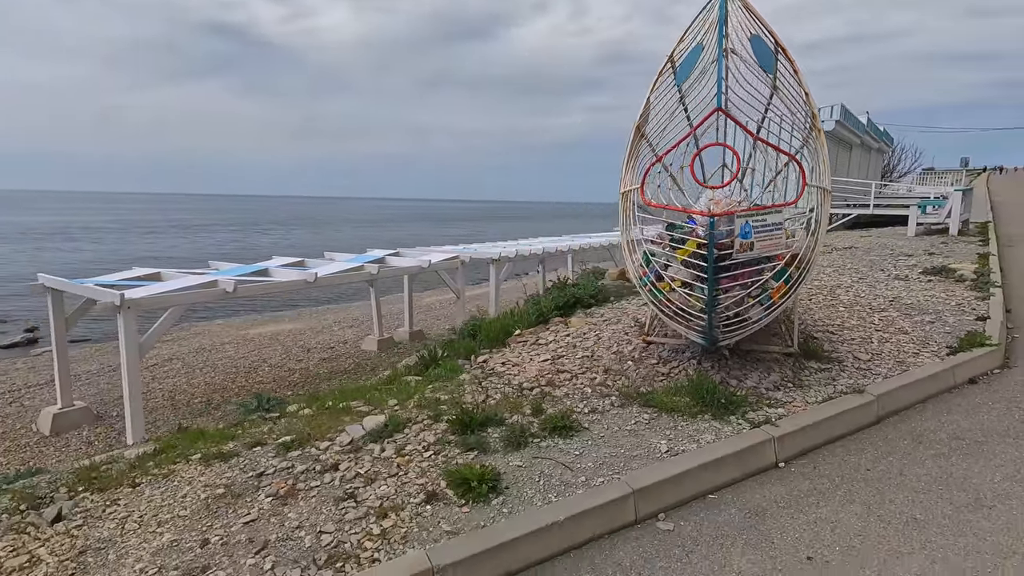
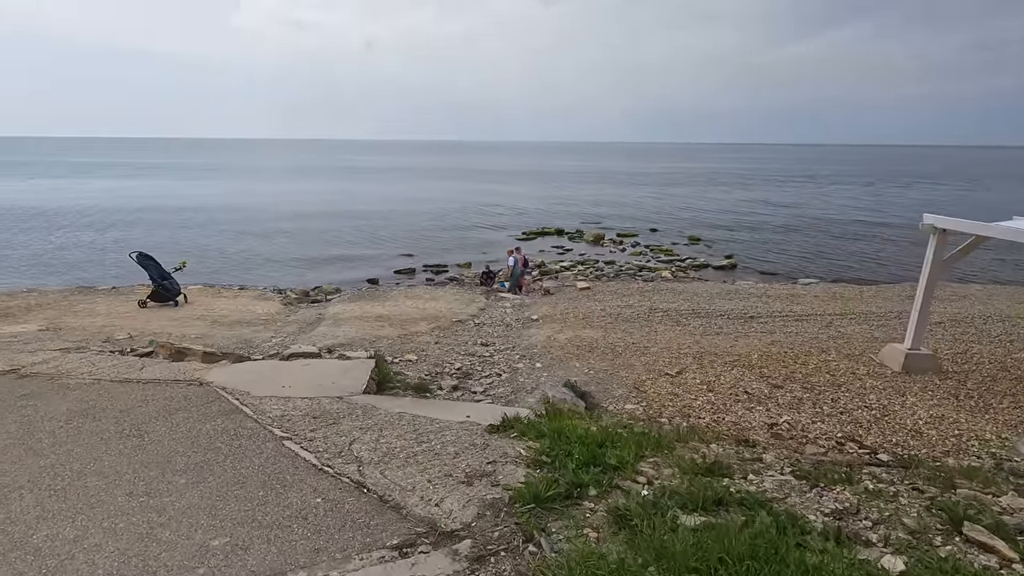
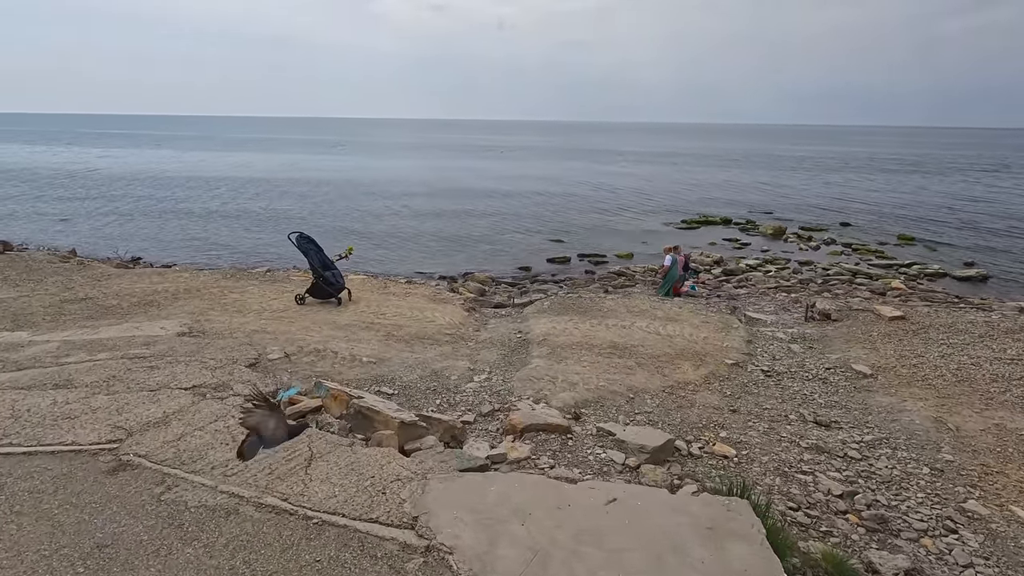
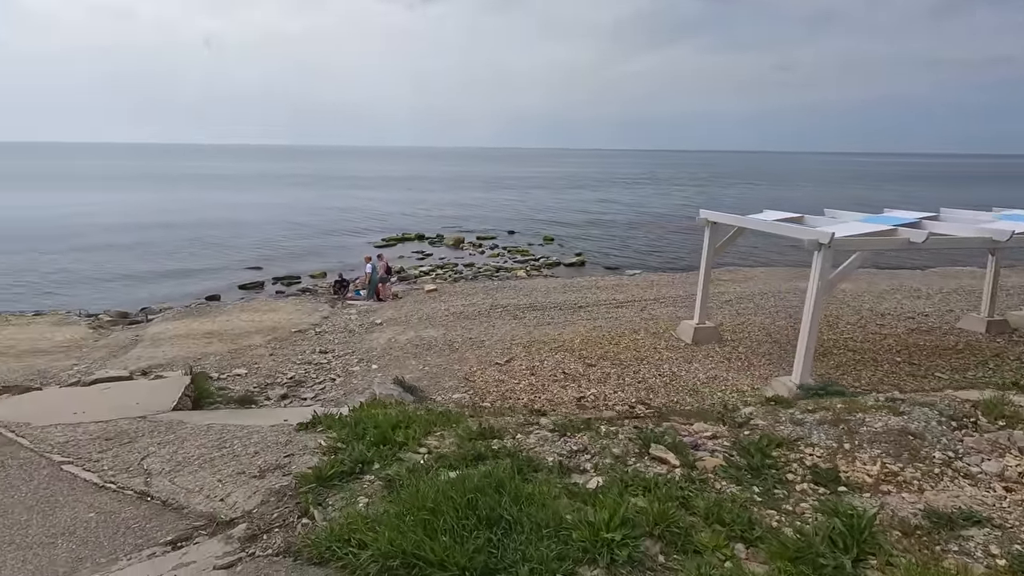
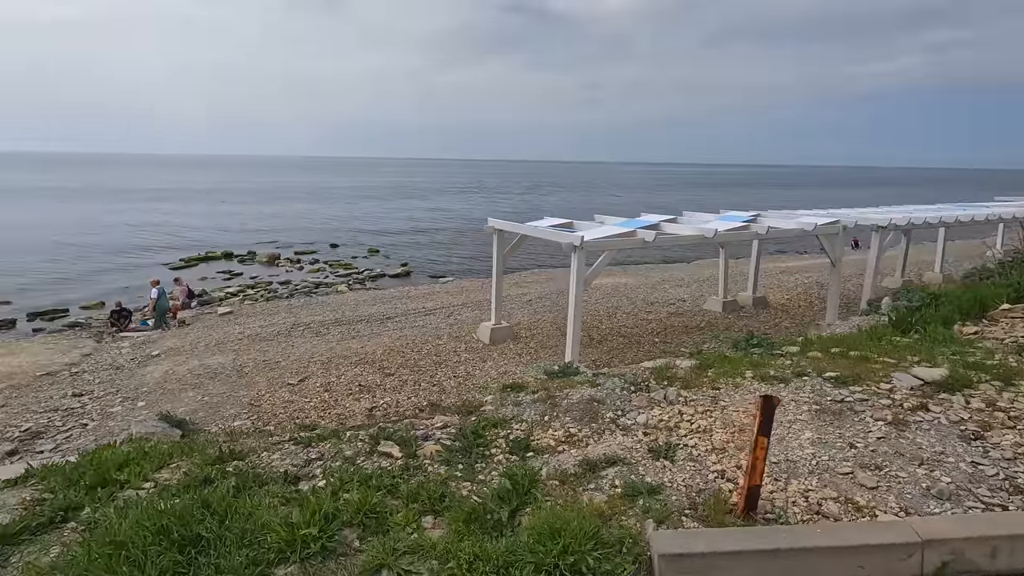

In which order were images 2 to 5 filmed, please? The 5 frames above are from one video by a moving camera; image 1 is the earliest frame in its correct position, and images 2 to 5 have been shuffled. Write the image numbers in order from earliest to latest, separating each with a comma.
5, 4, 2, 3
